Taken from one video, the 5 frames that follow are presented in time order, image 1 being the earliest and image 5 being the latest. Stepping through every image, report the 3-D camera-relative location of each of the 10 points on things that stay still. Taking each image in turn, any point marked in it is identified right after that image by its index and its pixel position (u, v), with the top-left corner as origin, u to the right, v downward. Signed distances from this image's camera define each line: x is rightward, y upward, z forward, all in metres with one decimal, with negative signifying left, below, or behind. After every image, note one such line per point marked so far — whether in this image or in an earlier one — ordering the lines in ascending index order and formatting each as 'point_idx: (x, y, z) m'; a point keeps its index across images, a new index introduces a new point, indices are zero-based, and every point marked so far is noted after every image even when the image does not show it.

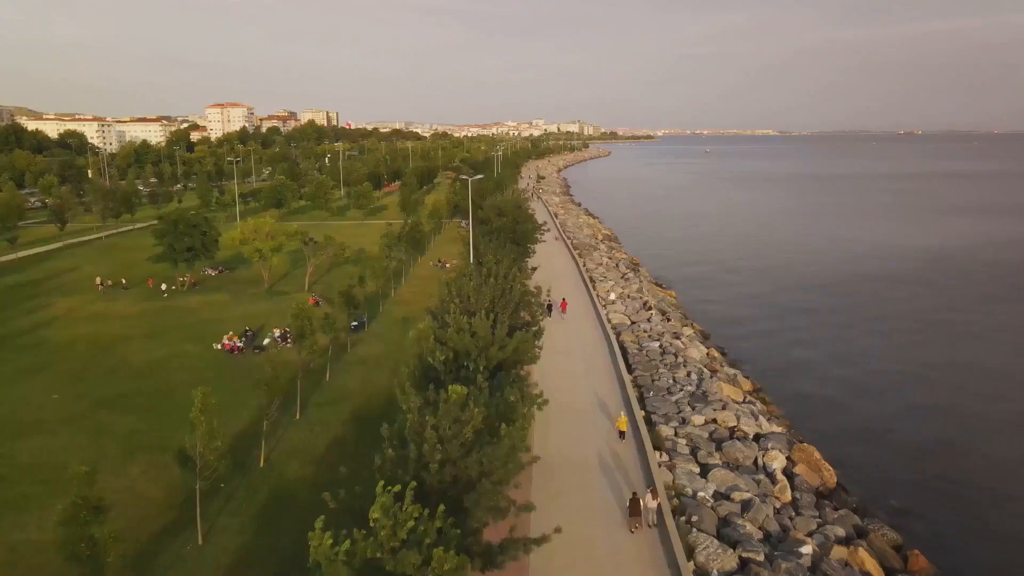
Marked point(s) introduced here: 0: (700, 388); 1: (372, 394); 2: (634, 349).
0: (+3.5, -1.9, +16.5) m
1: (-2.5, -1.9, +15.8) m
2: (+2.6, -1.3, +19.2) m
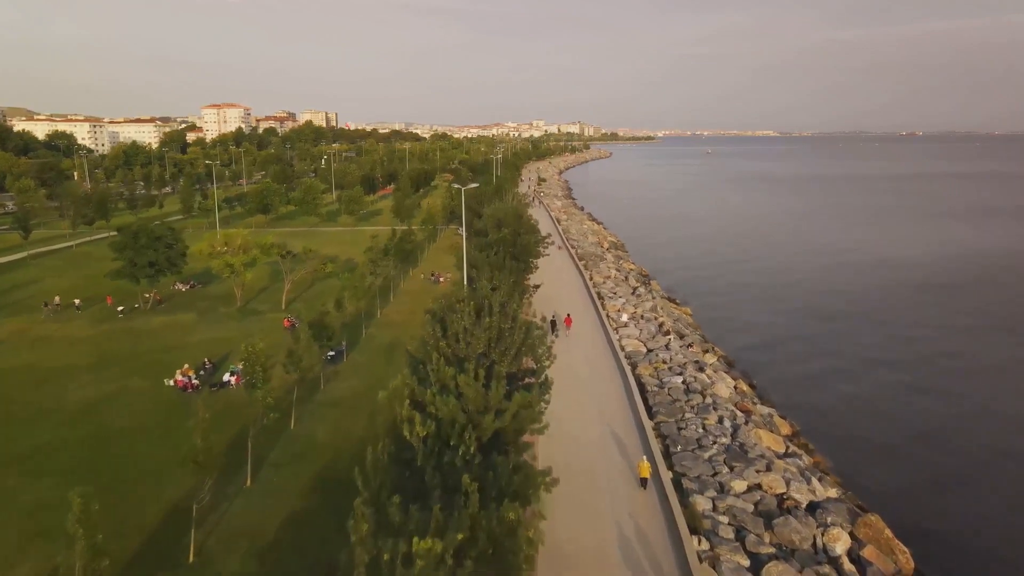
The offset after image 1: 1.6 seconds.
0: (+3.5, -2.3, +13.8) m
1: (-2.5, -2.3, +13.1) m
2: (+2.6, -1.8, +16.6) m
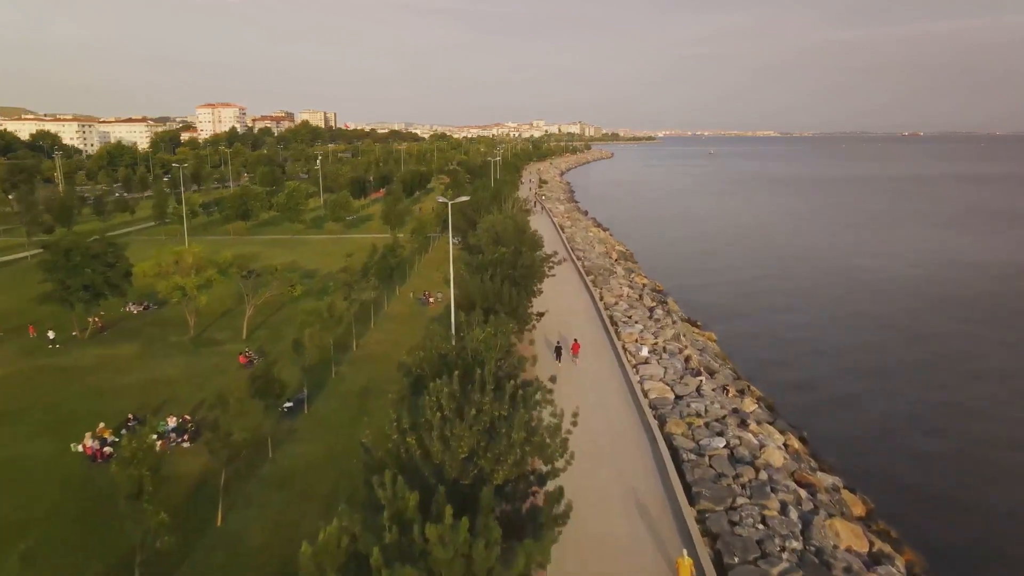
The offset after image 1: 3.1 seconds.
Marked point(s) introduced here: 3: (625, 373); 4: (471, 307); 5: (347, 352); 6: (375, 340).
0: (+3.5, -2.9, +10.4) m
1: (-2.5, -2.9, +9.7) m
2: (+2.6, -2.4, +13.2) m
3: (+2.2, -1.6, +17.1) m
4: (-0.8, -0.4, +16.9) m
5: (-3.4, -1.3, +18.6) m
6: (-3.0, -1.1, +19.5) m
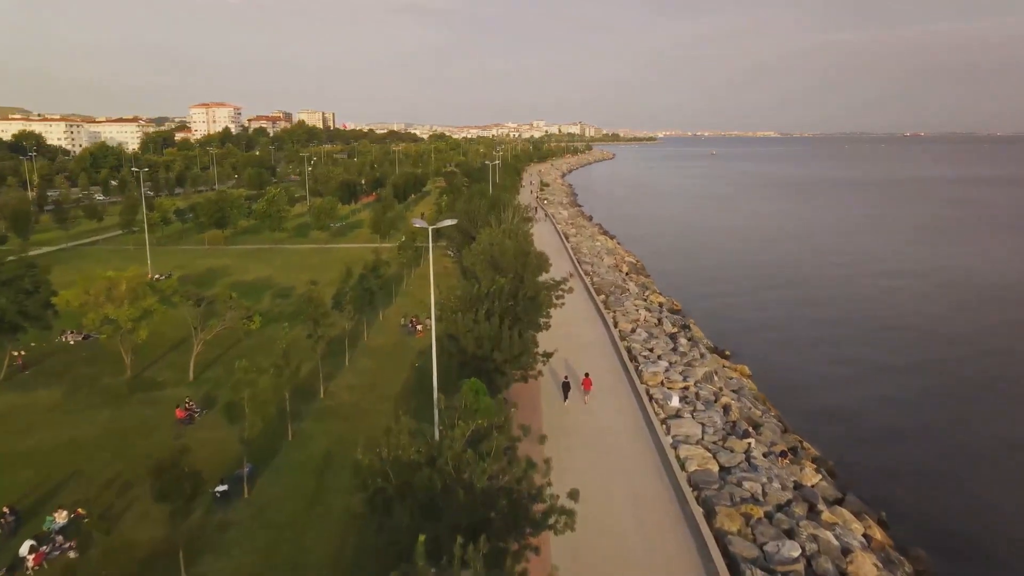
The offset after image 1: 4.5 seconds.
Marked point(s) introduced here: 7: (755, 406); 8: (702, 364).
0: (+3.5, -3.5, +7.0) m
1: (-2.5, -3.5, +6.3) m
2: (+2.6, -3.0, +9.8) m
3: (+2.2, -2.2, +13.7) m
4: (-0.7, -1.0, +13.5) m
5: (-3.4, -1.9, +15.2) m
6: (-3.0, -1.7, +16.2) m
7: (+4.6, -2.2, +17.0) m
8: (+4.0, -1.6, +18.8) m
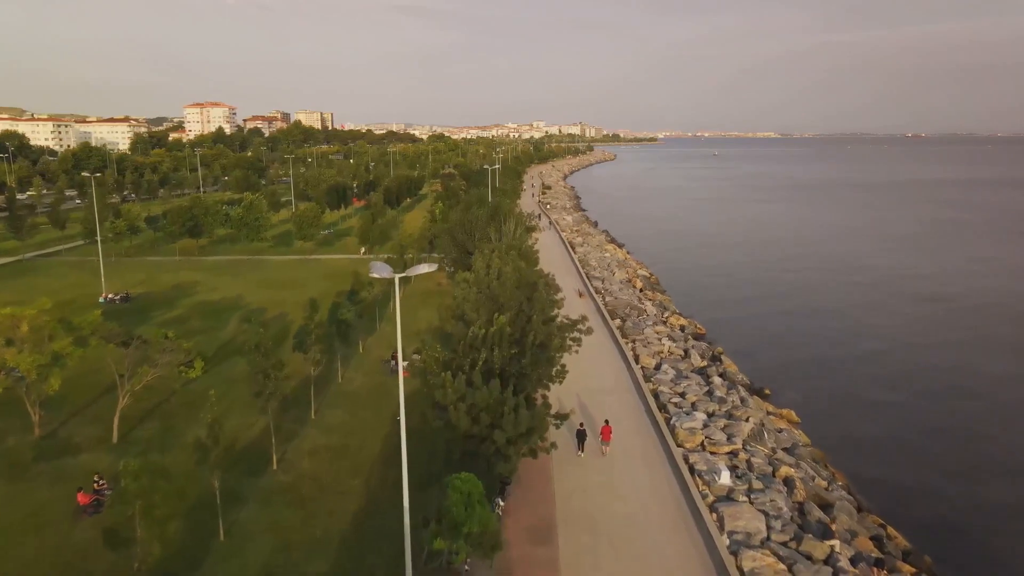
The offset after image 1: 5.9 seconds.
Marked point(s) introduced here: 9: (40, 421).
0: (+3.5, -4.1, +3.7) m
1: (-2.4, -4.1, +2.9) m
2: (+2.7, -3.5, +6.4) m
3: (+2.3, -2.8, +10.4) m
4: (-0.7, -1.6, +10.1) m
5: (-3.4, -2.5, +11.8) m
6: (-2.9, -2.3, +12.8) m
7: (+4.7, -2.8, +13.6) m
8: (+4.0, -2.2, +15.4) m
9: (-7.3, -2.0, +13.8) m
